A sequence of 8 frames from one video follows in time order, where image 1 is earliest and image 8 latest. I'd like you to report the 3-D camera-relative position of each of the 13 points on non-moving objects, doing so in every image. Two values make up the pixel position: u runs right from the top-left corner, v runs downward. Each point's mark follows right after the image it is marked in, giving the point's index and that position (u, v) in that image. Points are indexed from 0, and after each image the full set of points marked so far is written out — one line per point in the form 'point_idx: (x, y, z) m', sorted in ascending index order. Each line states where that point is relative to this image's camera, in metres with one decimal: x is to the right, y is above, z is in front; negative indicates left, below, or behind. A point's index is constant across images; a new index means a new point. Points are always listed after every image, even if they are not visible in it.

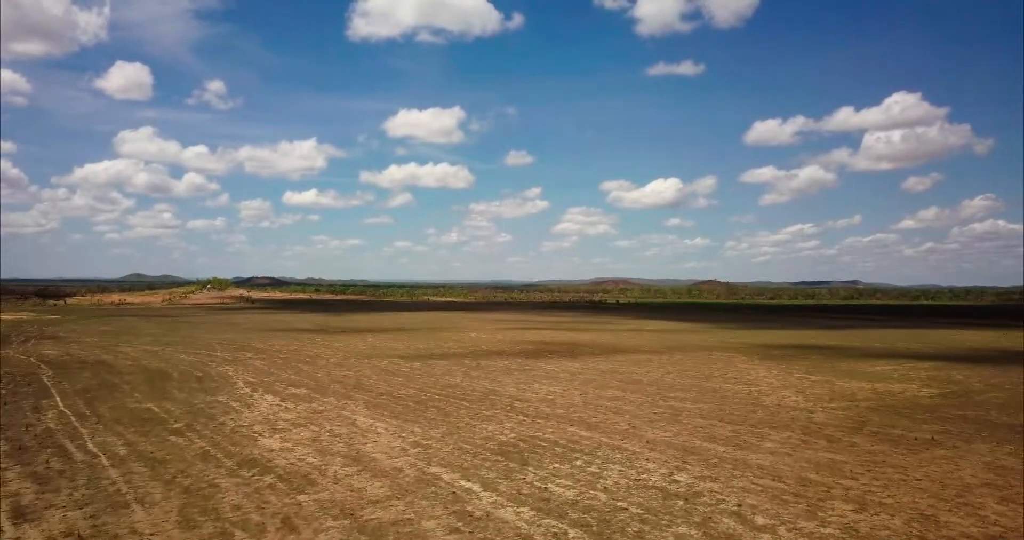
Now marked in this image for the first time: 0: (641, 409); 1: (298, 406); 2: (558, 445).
0: (+3.5, -3.8, +16.9) m
1: (-5.8, -3.7, +17.0) m
2: (+0.9, -3.6, +12.7) m
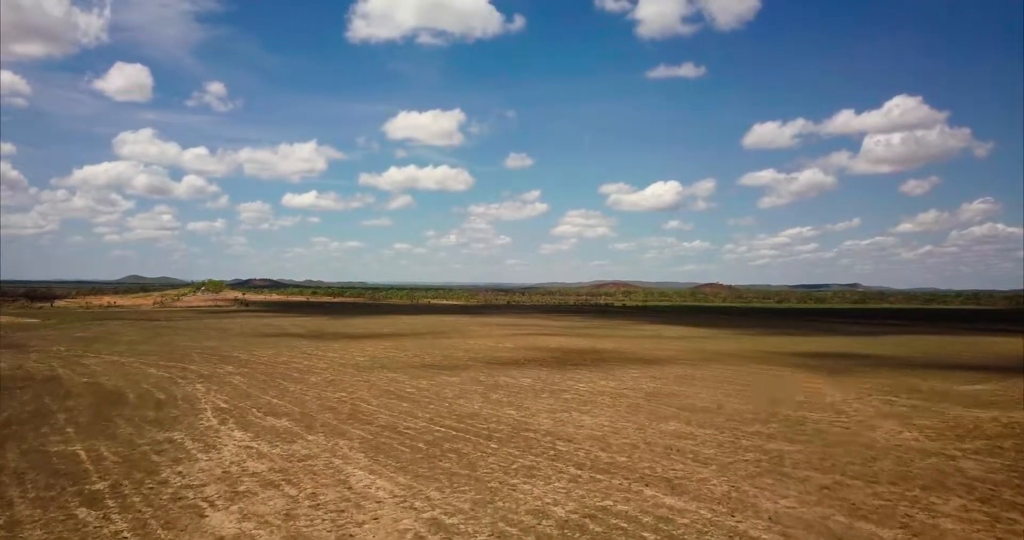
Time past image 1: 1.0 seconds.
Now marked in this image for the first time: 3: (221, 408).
0: (+4.4, -3.8, +12.8) m
1: (-4.9, -3.7, +12.9) m
2: (+1.8, -3.6, +8.6) m
3: (-8.2, -3.9, +17.5) m
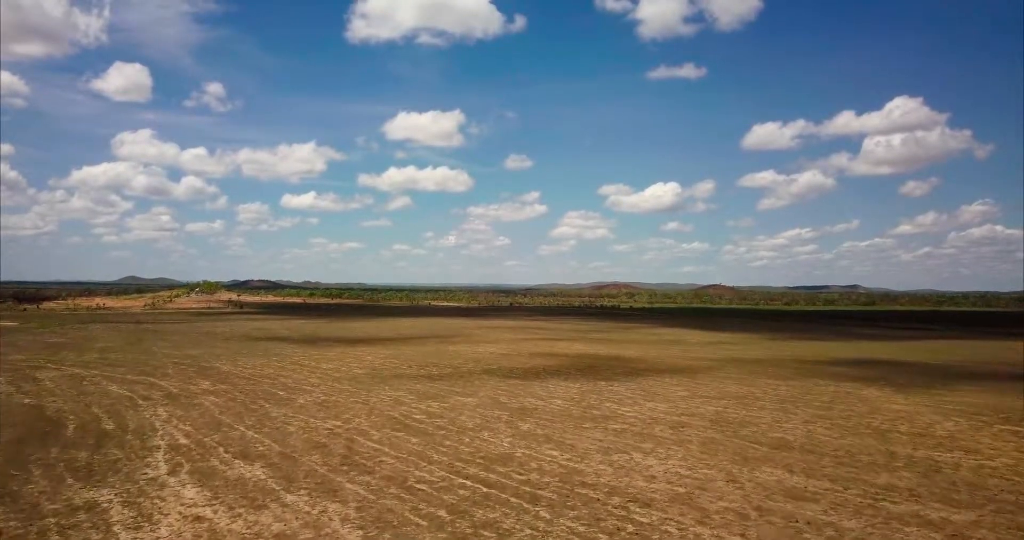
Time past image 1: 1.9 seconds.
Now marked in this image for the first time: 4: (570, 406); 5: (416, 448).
0: (+5.3, -3.7, +9.0) m
1: (-4.0, -3.6, +9.0) m
2: (+2.7, -3.5, +4.8) m
3: (-7.3, -3.8, +13.6) m
4: (+1.7, -4.1, +18.6) m
5: (-2.0, -3.8, +13.3) m
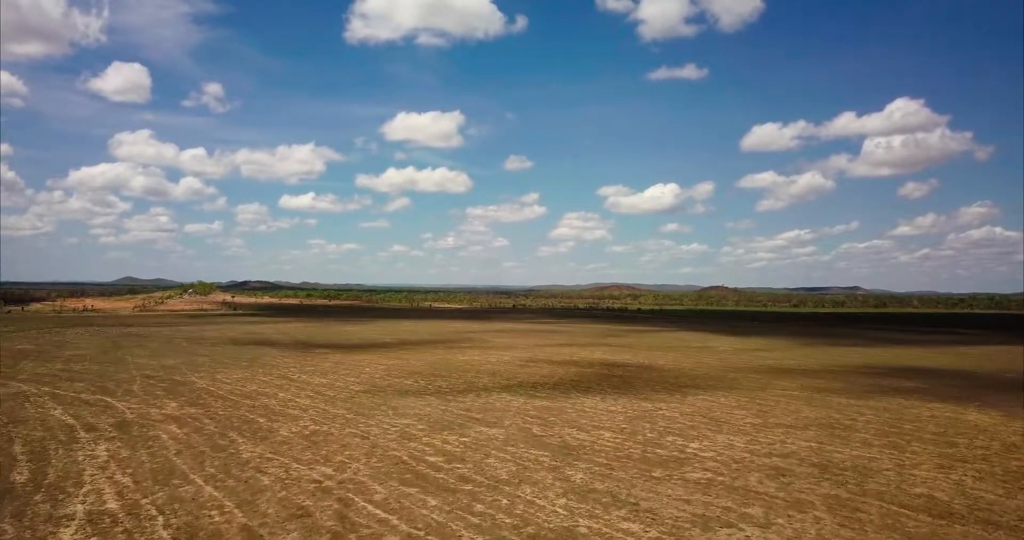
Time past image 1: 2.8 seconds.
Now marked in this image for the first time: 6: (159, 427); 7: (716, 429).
0: (+6.2, -3.7, +5.0) m
1: (-3.1, -3.6, +5.1) m
2: (+3.7, -3.5, +0.8) m
3: (-6.4, -3.8, +9.7) m
4: (+2.6, -4.0, +14.7) m
5: (-1.1, -3.7, +9.4) m
6: (-9.1, -4.1, +16.2) m
7: (+5.4, -4.2, +16.5) m
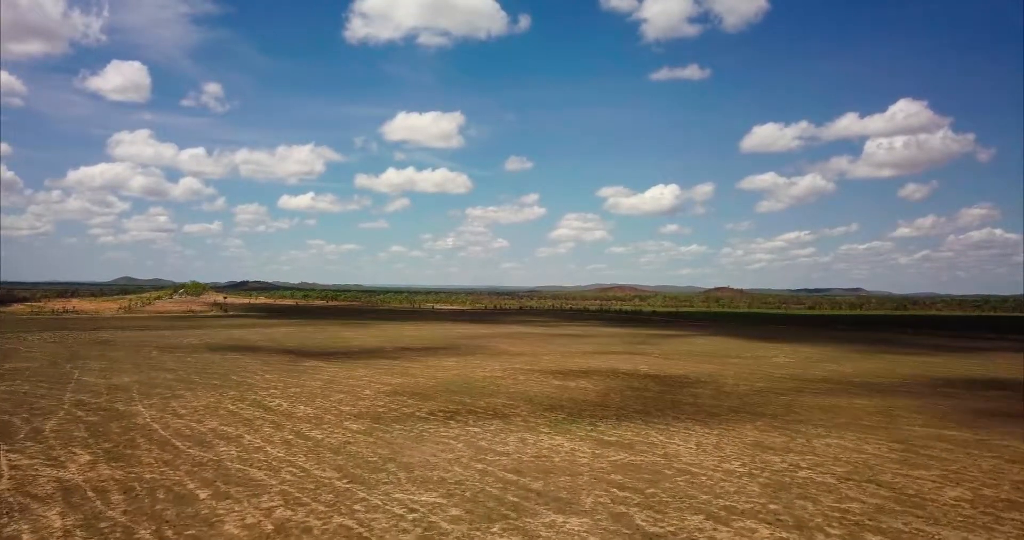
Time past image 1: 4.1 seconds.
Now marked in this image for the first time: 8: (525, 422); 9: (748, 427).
0: (+7.6, -3.5, -1.1) m
1: (-1.6, -3.4, -1.1) m
2: (+5.1, -3.3, -5.3) m
3: (-4.9, -3.6, +3.5) m
4: (+4.1, -3.9, +8.6) m
5: (+0.3, -3.6, +3.3) m
6: (-7.7, -3.9, +10.0) m
7: (+6.8, -4.0, +10.4) m
8: (+0.6, -4.4, +17.7) m
9: (+6.9, -4.6, +17.6) m
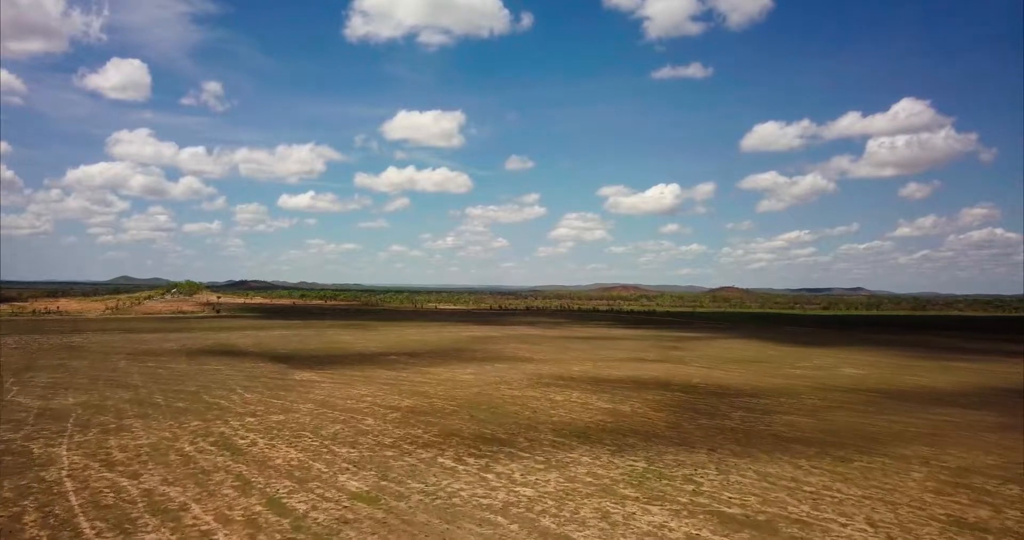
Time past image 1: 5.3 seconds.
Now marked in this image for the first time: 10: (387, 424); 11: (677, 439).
0: (+8.9, -3.4, -6.3) m
1: (-0.4, -3.3, -6.2) m
2: (+6.4, -3.1, -10.5) m
3: (-3.6, -3.4, -1.6) m
4: (+5.4, -3.7, +3.4) m
5: (+1.6, -3.4, -1.9) m
6: (-6.4, -3.7, +4.9) m
7: (+8.1, -3.9, +5.2) m
8: (+1.9, -4.2, +12.5) m
9: (+8.1, -4.4, +12.4) m
10: (-3.2, -4.4, +17.4) m
11: (+4.6, -4.5, +15.8) m
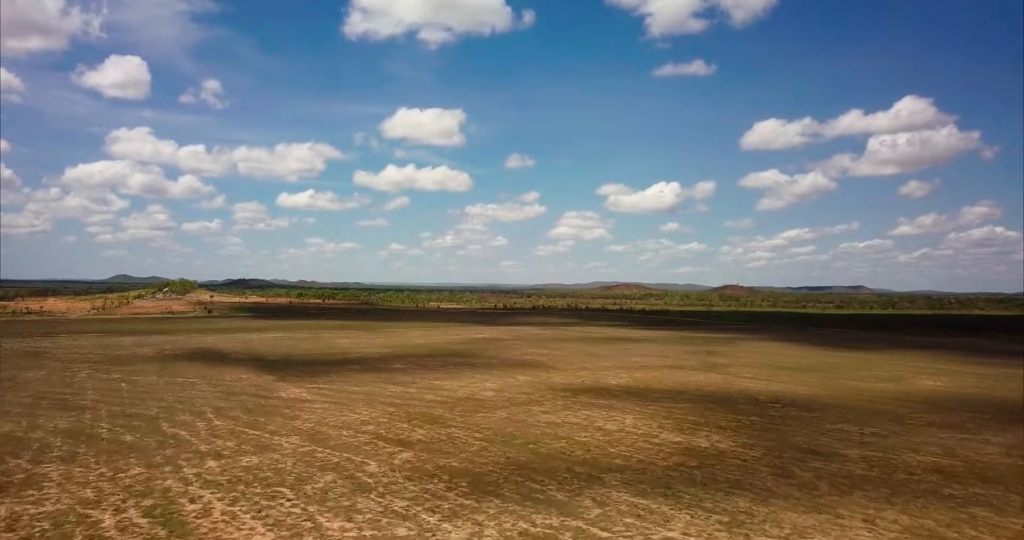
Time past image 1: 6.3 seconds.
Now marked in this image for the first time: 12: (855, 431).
0: (+10.1, -3.3, -10.9) m
1: (+0.8, -3.2, -10.9) m
2: (+7.5, -3.0, -15.1) m
3: (-2.5, -3.3, -6.3) m
4: (+6.5, -3.6, -1.3) m
5: (+2.7, -3.3, -6.6) m
6: (-5.3, -3.6, +0.2) m
7: (+9.2, -3.7, +0.5) m
8: (+3.0, -4.1, +7.8) m
9: (+9.3, -4.3, +7.7) m
10: (-2.1, -4.2, +12.7) m
11: (+5.7, -4.3, +11.2) m
12: (+10.1, -4.7, +17.4) m
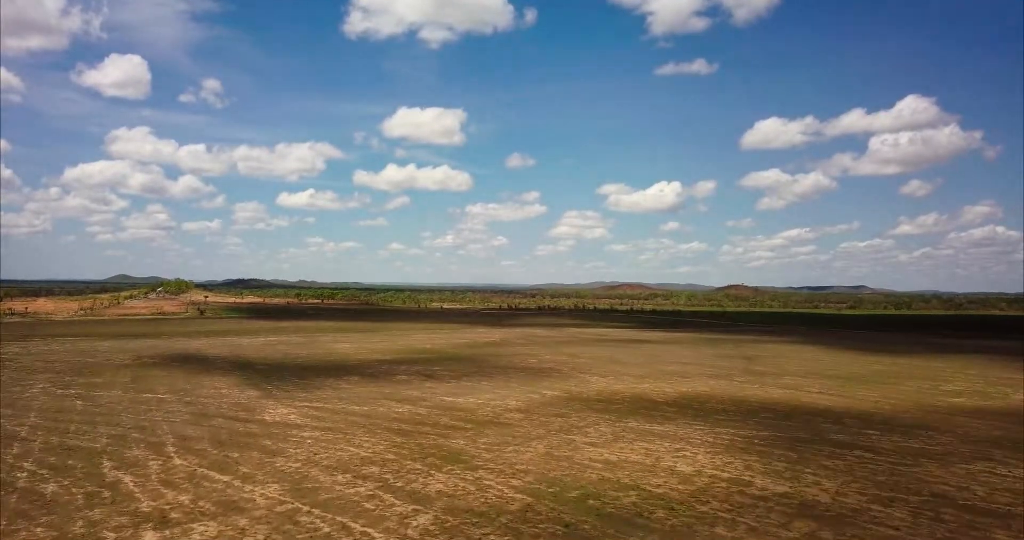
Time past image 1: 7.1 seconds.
0: (+11.1, -3.2, -15.0) m
1: (+1.8, -3.0, -15.0) m
2: (+8.5, -2.9, -19.2) m
3: (-1.5, -3.2, -10.4) m
4: (+7.5, -3.5, -5.4) m
5: (+3.7, -3.2, -10.7) m
6: (-4.3, -3.5, -3.9) m
7: (+10.2, -3.6, -3.6) m
8: (+4.0, -4.0, +3.8) m
9: (+10.3, -4.1, +3.6) m
10: (-1.1, -4.1, +8.6) m
11: (+6.7, -4.2, +7.1) m
12: (+11.1, -4.6, +13.3) m
